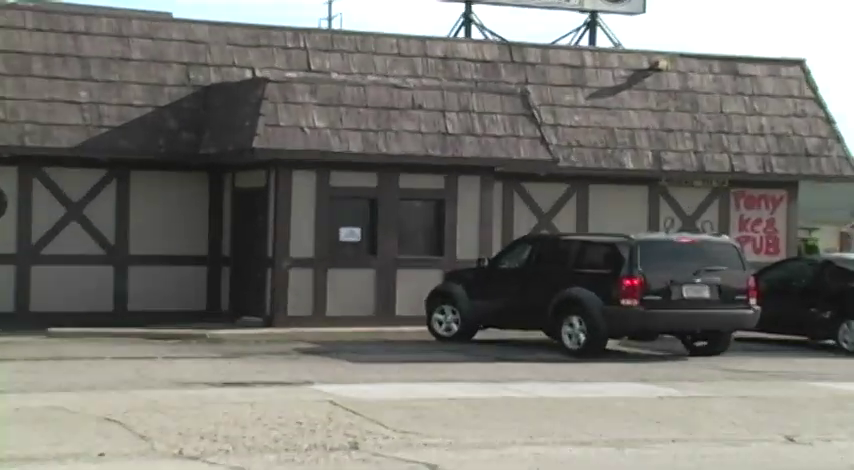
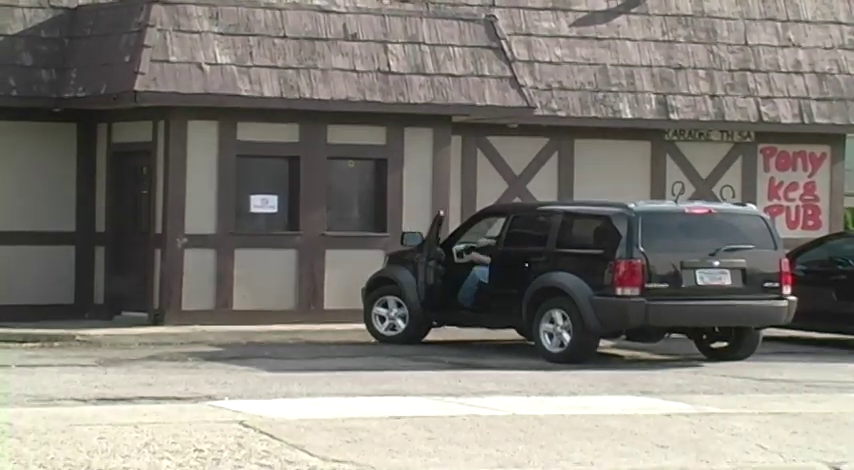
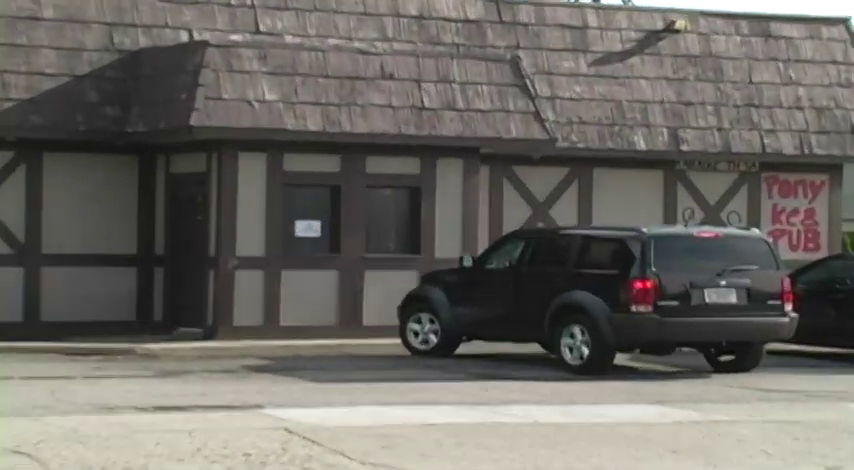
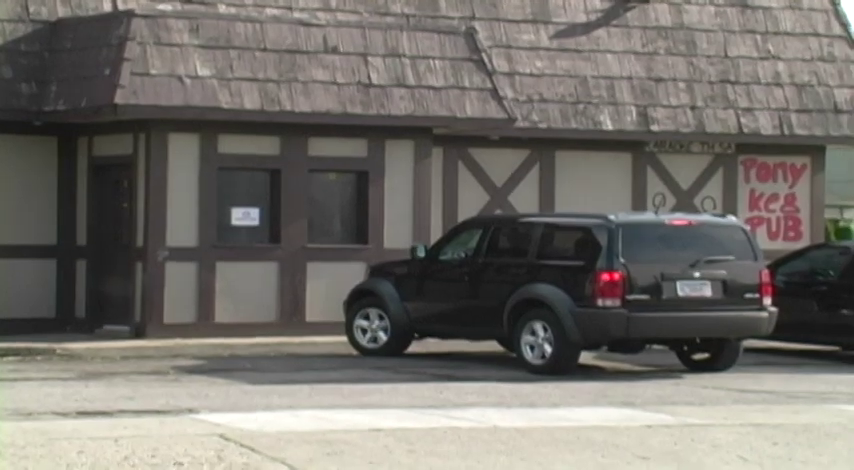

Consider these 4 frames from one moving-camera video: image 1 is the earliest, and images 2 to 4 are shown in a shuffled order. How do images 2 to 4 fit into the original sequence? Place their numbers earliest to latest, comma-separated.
3, 4, 2
